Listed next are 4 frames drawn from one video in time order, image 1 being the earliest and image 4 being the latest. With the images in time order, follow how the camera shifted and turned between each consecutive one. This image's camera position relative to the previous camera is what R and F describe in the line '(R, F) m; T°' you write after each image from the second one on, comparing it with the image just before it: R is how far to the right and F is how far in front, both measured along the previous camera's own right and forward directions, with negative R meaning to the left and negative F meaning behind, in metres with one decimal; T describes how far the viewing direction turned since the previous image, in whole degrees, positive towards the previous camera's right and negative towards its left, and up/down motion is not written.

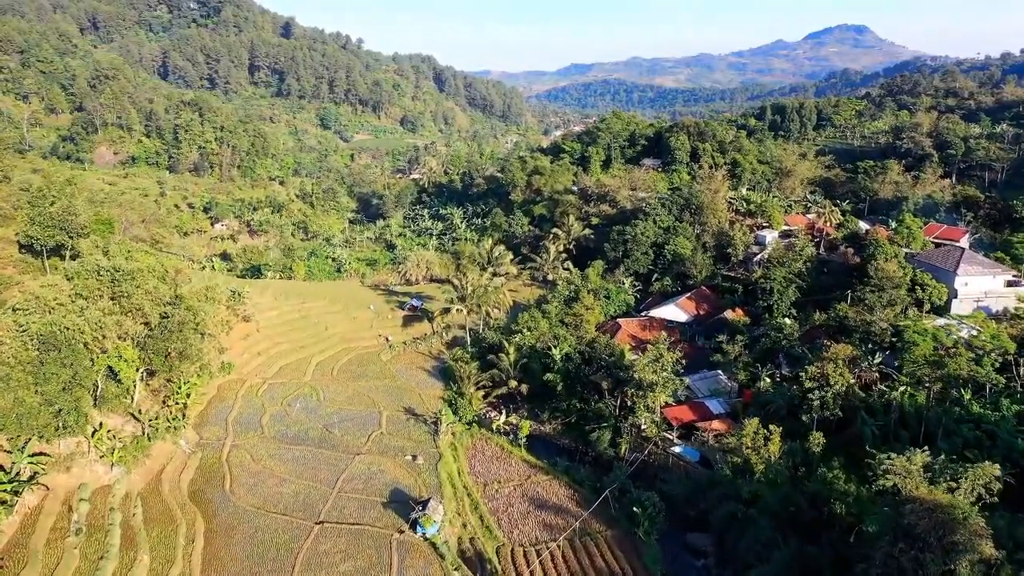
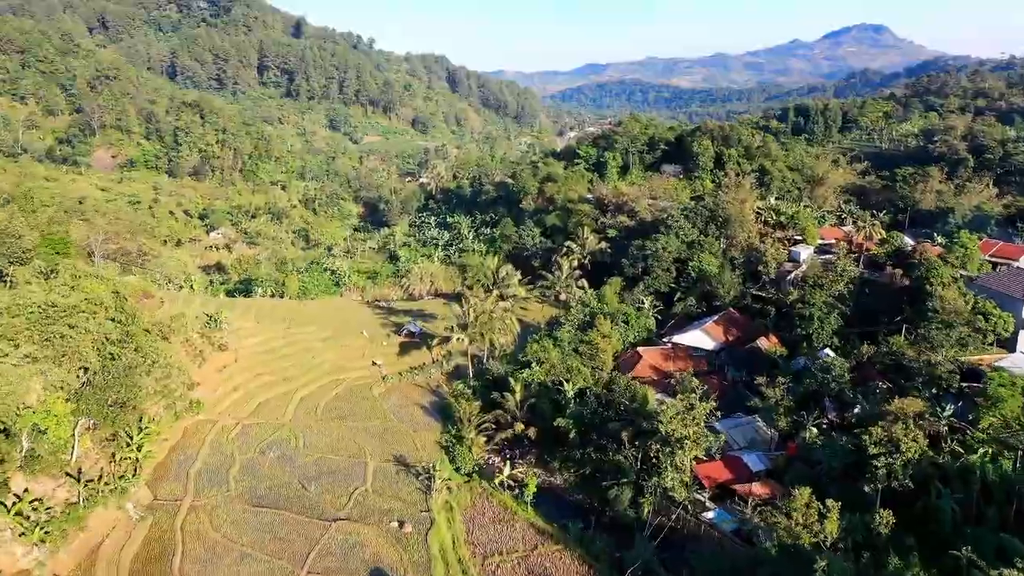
(+0.2, +3.1) m; -1°
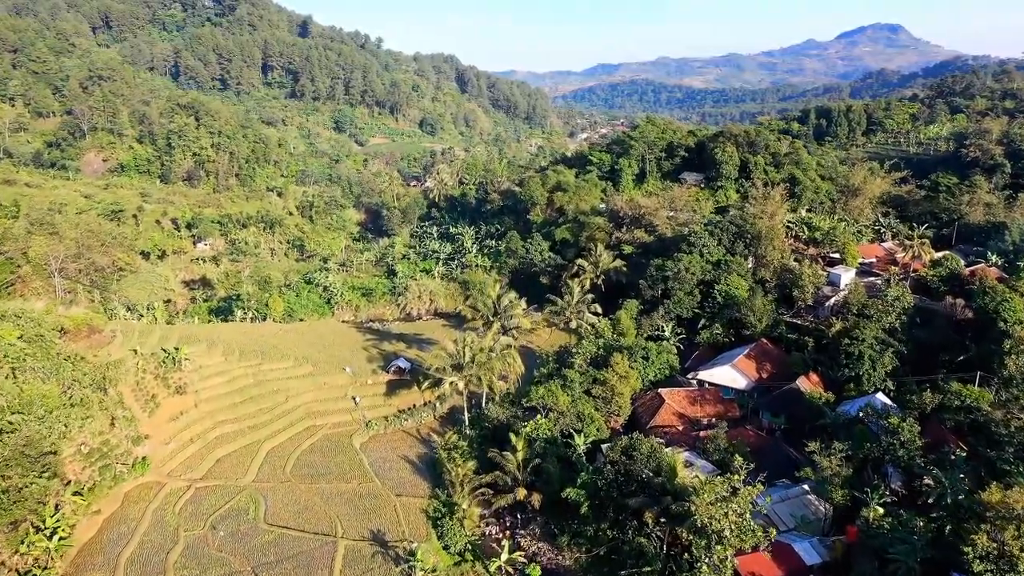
(+0.3, +3.5) m; -1°
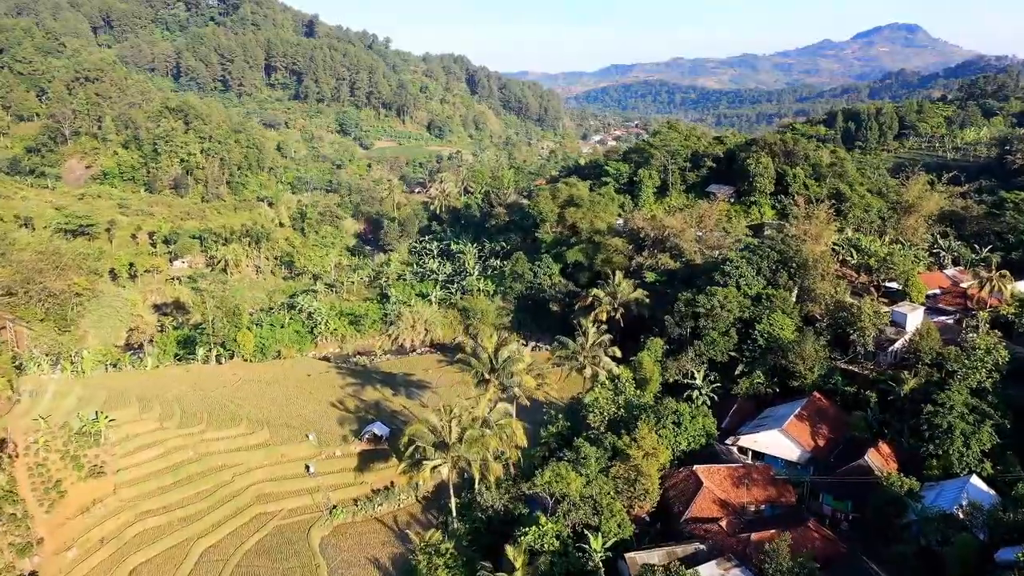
(+0.3, +4.6) m; -1°
